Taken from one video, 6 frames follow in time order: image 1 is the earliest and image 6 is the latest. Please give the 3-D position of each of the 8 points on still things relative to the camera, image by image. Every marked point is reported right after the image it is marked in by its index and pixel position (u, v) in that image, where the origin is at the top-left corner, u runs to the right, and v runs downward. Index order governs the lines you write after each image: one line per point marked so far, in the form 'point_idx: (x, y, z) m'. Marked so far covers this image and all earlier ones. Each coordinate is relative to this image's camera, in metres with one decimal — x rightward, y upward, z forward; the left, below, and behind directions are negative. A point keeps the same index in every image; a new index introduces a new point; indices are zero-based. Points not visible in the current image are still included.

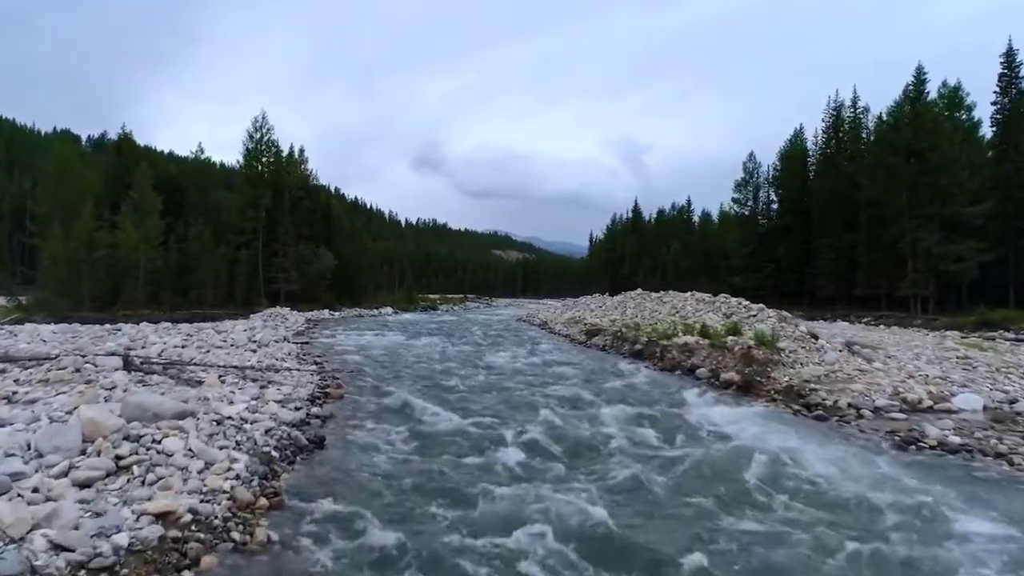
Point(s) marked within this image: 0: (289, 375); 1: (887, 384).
0: (-5.2, -2.0, +13.9) m
1: (+7.5, -1.9, +12.1) m
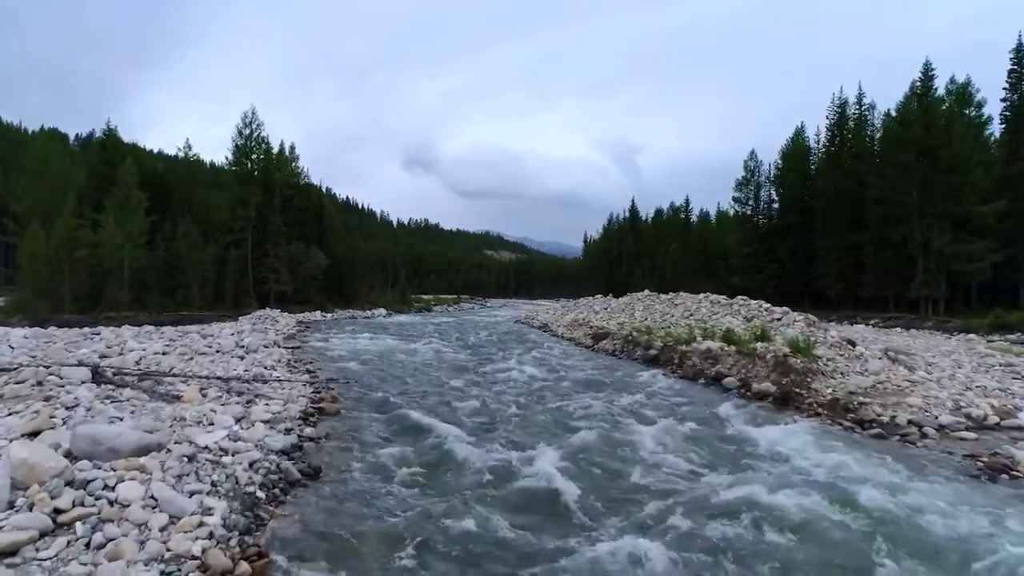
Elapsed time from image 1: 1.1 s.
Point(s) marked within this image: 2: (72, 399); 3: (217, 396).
0: (-4.9, -2.1, +12.6) m
1: (+7.8, -2.0, +10.9) m
2: (-6.9, -1.7, +9.4) m
3: (-5.4, -2.0, +10.9) m
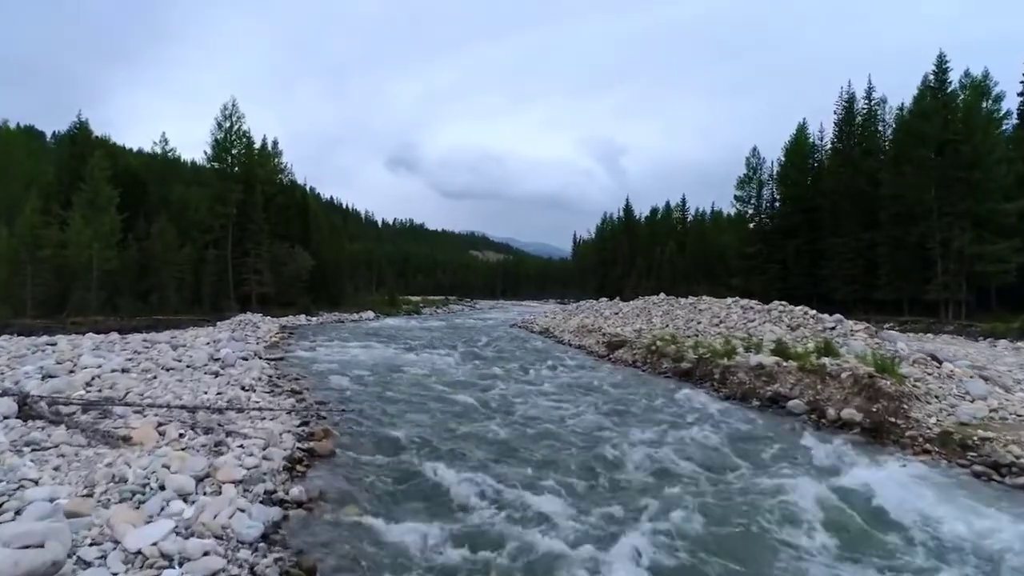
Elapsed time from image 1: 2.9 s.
0: (-4.3, -2.2, +10.2) m
1: (+8.4, -2.1, +8.8) m
2: (-6.3, -1.9, +7.0) m
3: (-4.8, -2.1, +8.5) m
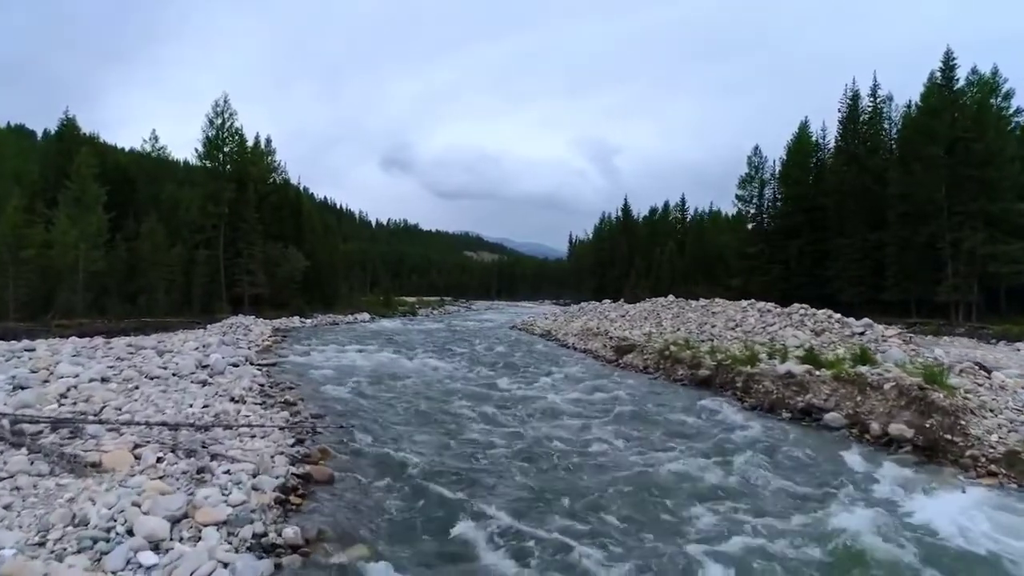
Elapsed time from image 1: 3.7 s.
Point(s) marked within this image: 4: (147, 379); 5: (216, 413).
0: (-4.1, -2.3, +9.2) m
1: (+8.7, -2.2, +7.9) m
2: (-6.0, -1.9, +5.9) m
3: (-4.5, -2.2, +7.5) m
4: (-8.5, -2.1, +14.0) m
5: (-5.3, -2.2, +10.7) m
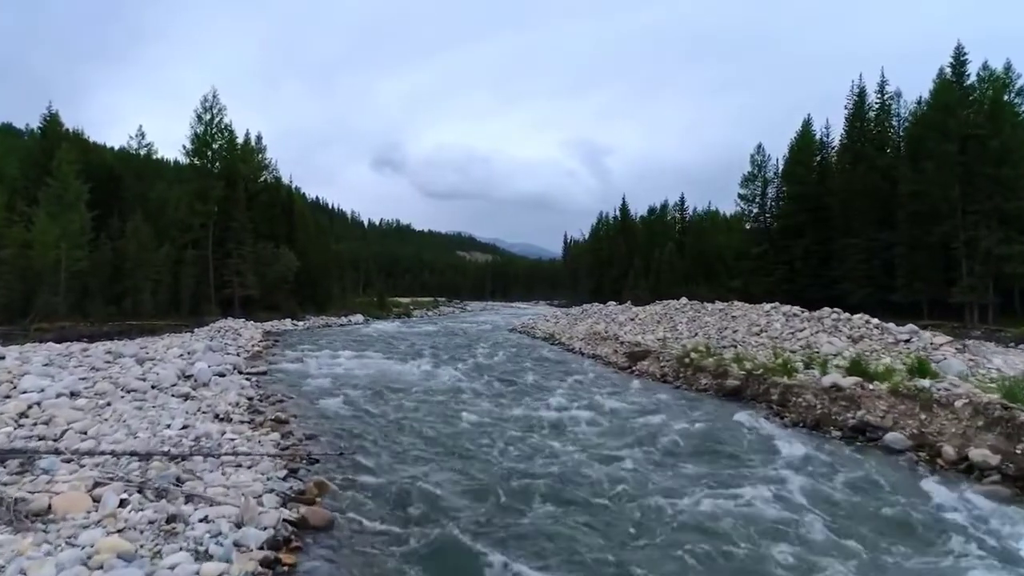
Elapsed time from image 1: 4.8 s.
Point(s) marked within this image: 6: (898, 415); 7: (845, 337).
0: (-3.7, -2.4, +7.8) m
1: (+9.1, -2.2, +6.7) m
2: (-5.5, -2.0, +4.6) m
3: (-4.1, -2.3, +6.1) m
4: (-8.2, -2.2, +12.7) m
5: (-4.9, -2.3, +9.3) m
6: (+6.5, -2.1, +10.1) m
7: (+8.1, -1.2, +14.7) m
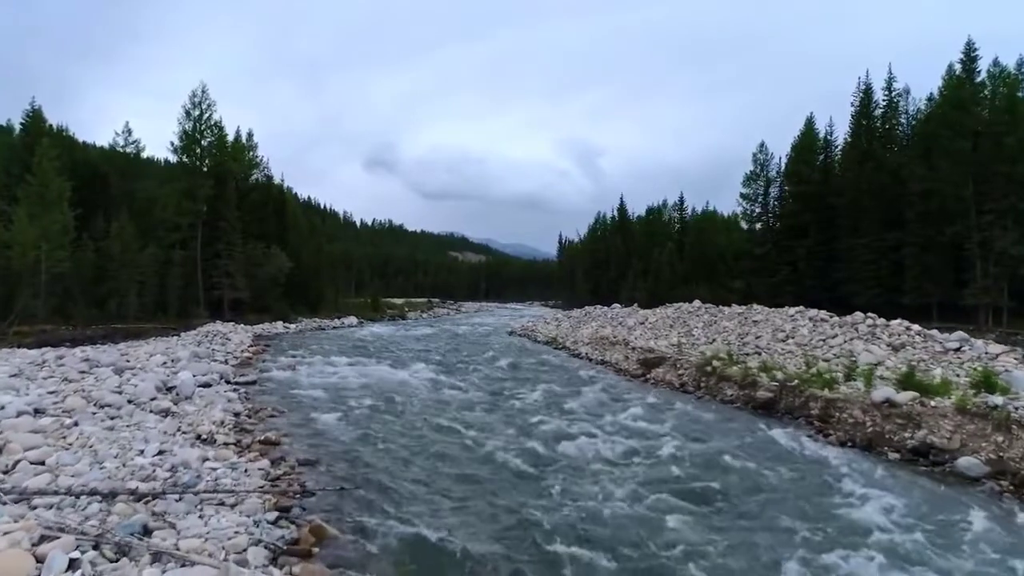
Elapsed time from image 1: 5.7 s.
0: (-3.3, -2.4, +6.6) m
1: (+9.5, -2.3, +5.6) m
2: (-5.1, -2.1, +3.3) m
3: (-3.7, -2.4, +4.9) m
4: (-7.9, -2.3, +11.3) m
5: (-4.6, -2.4, +8.1) m
6: (+6.9, -2.2, +9.0) m
7: (+8.4, -1.2, +13.6) m
